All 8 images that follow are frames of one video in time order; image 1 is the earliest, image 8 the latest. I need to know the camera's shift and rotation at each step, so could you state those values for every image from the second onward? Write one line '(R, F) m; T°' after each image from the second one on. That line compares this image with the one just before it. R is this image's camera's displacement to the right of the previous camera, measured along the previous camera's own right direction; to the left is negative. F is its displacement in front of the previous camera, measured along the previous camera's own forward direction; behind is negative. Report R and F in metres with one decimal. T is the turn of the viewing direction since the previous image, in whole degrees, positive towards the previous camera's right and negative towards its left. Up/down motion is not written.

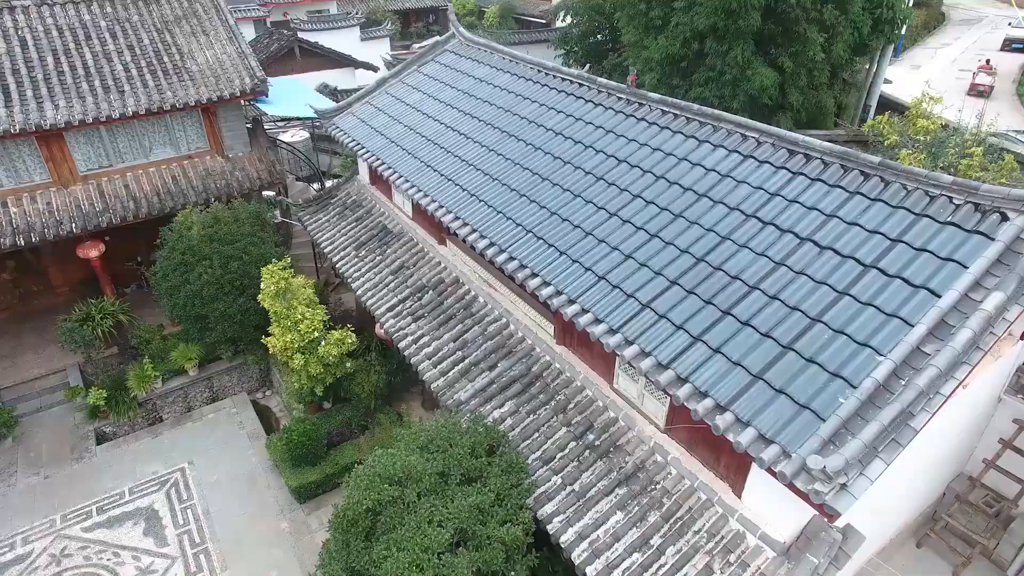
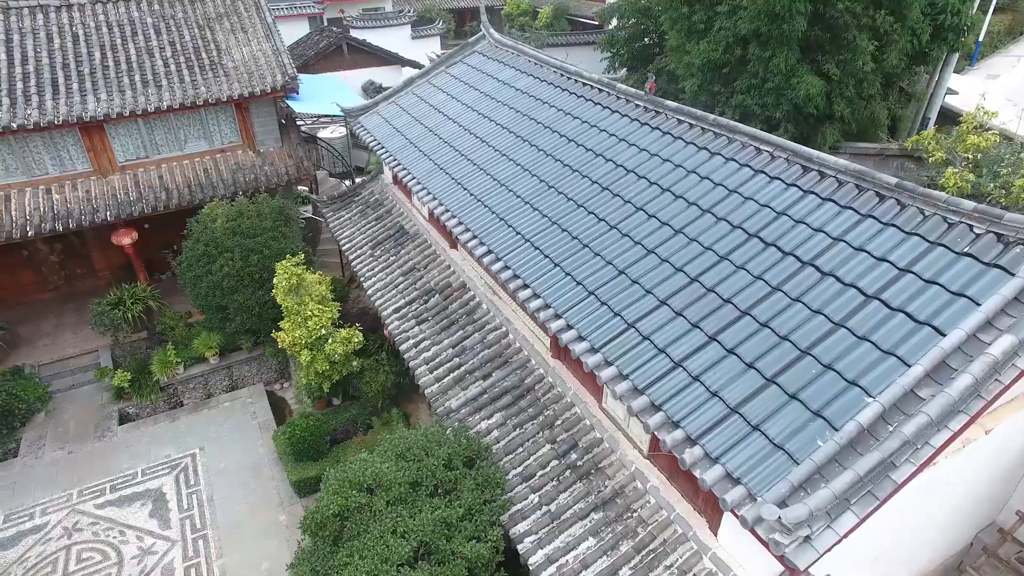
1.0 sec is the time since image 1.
(+0.7, +0.2) m; -5°
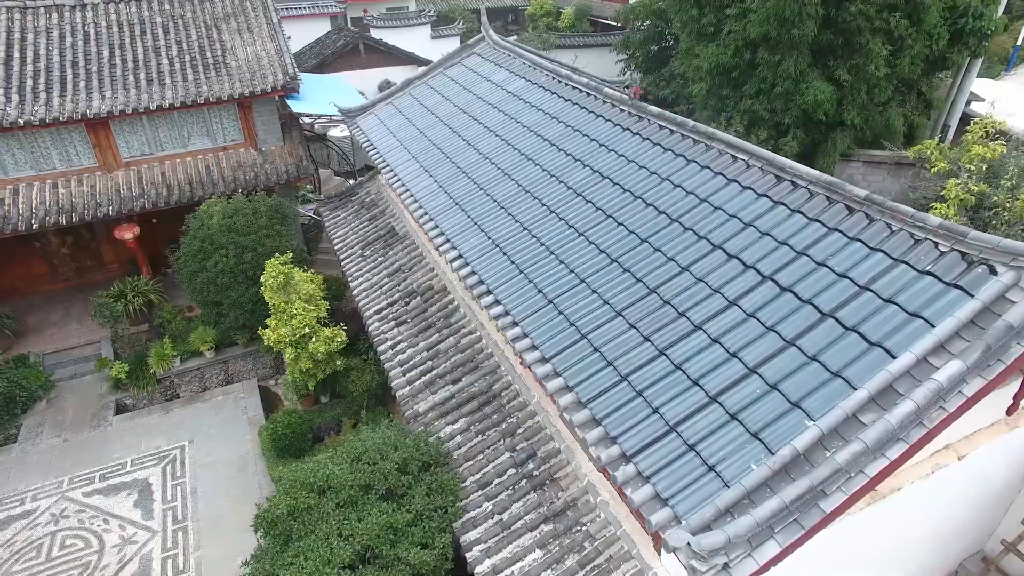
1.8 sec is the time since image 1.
(+0.8, +0.1) m; -3°
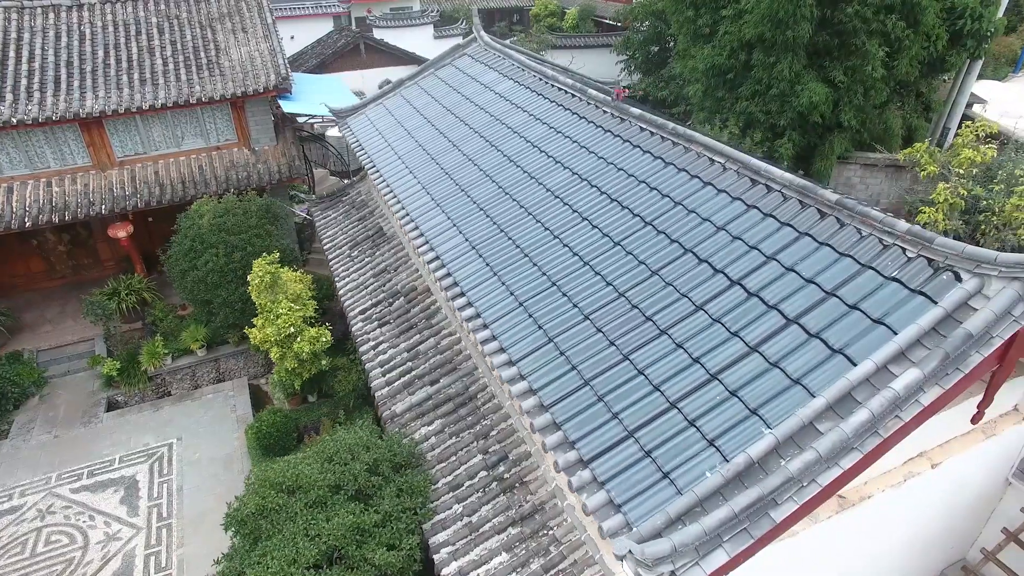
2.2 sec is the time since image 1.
(+0.4, 0.0) m; -1°
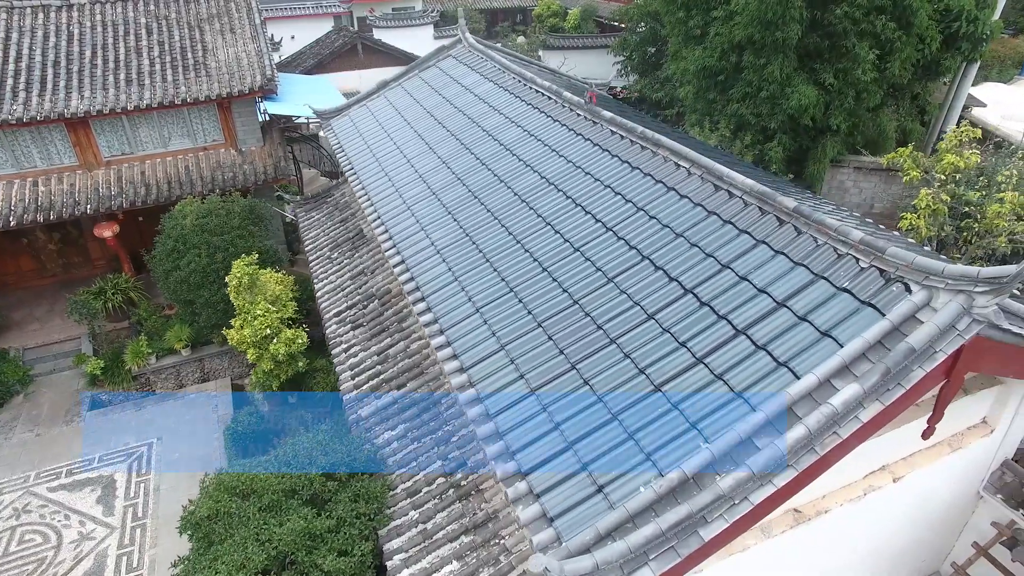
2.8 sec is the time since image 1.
(+0.6, +0.1) m; -1°
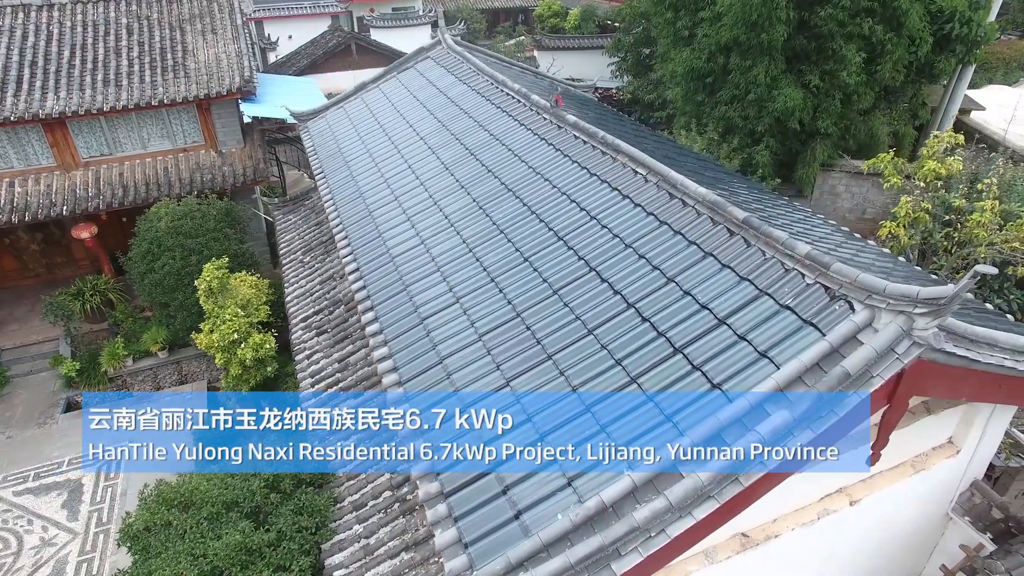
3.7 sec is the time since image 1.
(+0.7, +0.2) m; -1°
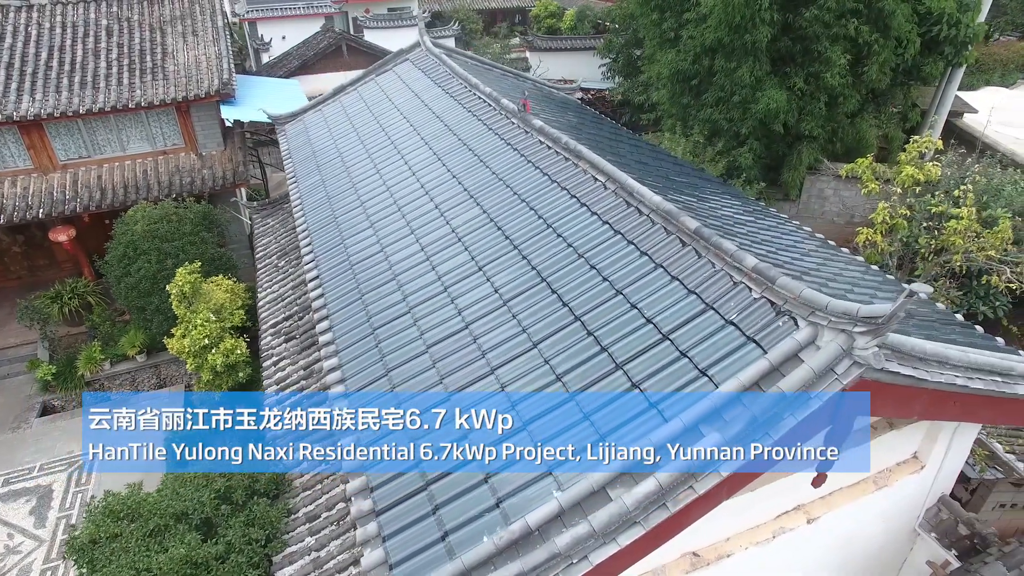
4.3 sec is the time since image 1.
(+0.5, +0.1) m; 0°
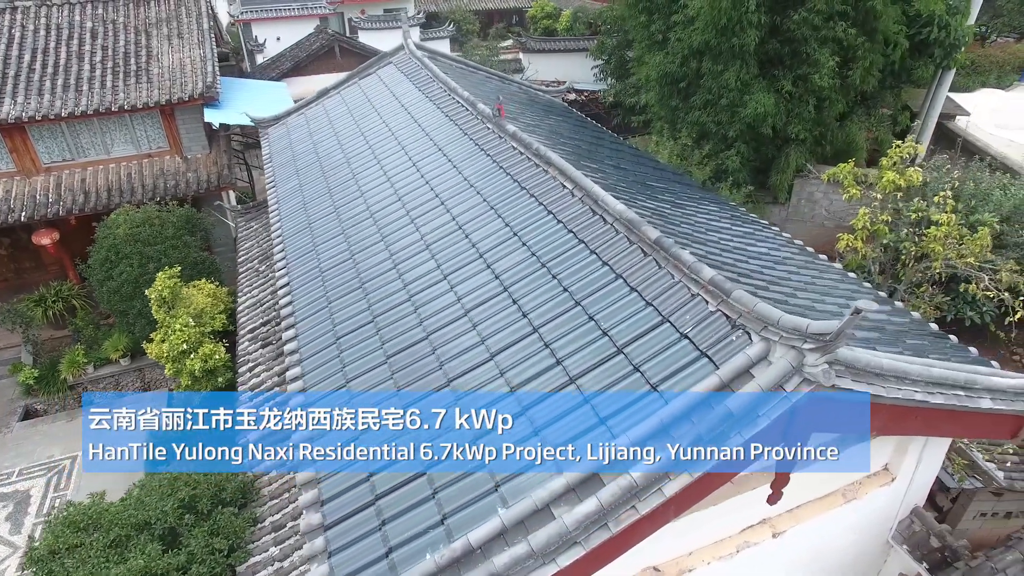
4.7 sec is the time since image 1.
(+0.4, +0.1) m; 0°
